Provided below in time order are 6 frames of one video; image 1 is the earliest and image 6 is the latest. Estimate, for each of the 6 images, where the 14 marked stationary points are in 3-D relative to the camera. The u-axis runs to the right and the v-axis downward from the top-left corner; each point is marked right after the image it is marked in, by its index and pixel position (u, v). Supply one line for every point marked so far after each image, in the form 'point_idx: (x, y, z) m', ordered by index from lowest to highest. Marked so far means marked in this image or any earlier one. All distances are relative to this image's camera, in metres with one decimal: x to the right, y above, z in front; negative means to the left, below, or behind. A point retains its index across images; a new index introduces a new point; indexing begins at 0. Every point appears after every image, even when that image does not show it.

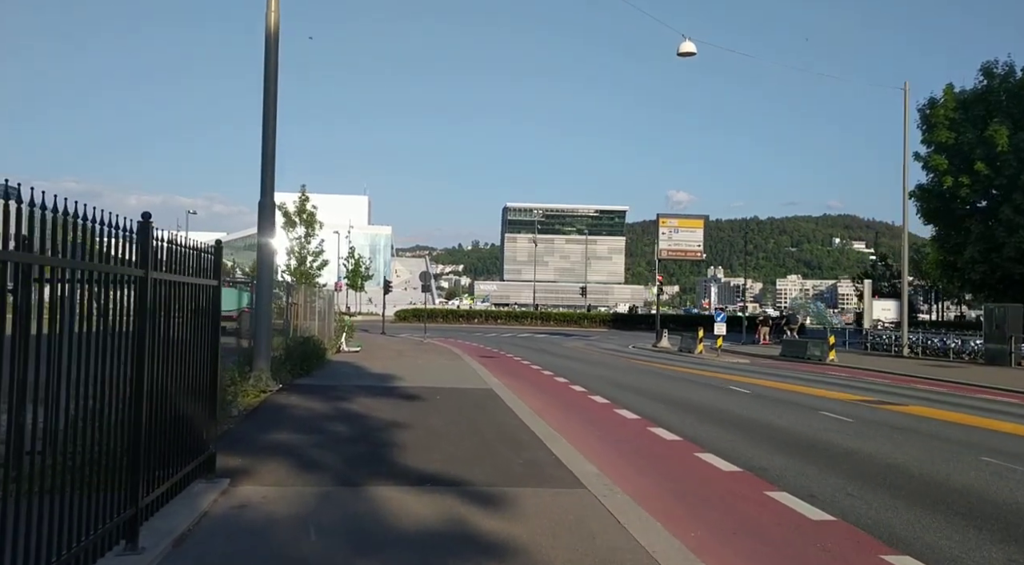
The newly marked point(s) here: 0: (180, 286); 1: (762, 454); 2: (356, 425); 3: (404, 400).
0: (-2.7, 0.0, +6.9) m
1: (+3.0, -2.1, +10.3) m
2: (-2.1, -1.9, +11.5) m
3: (-1.8, -2.0, +14.6) m
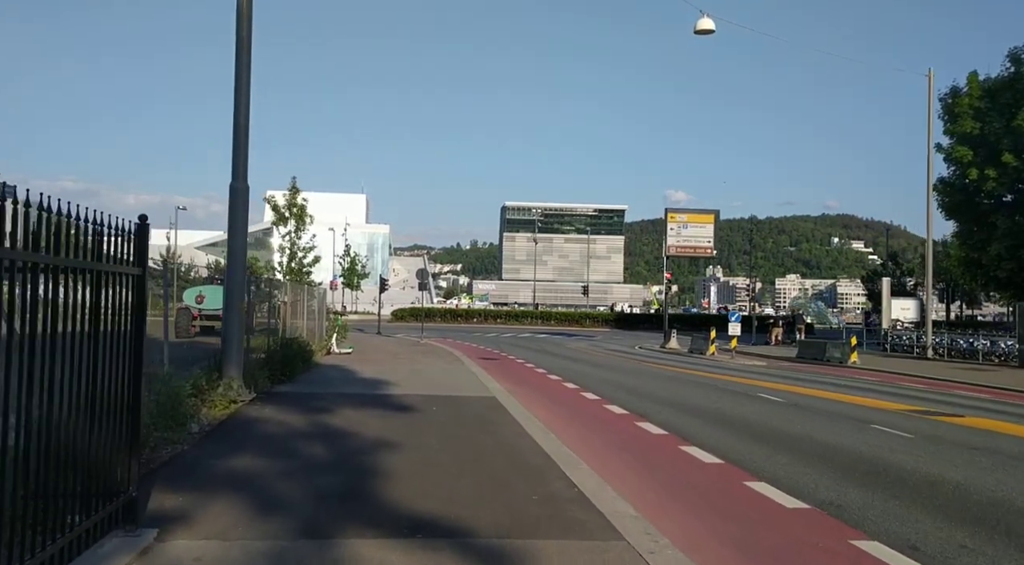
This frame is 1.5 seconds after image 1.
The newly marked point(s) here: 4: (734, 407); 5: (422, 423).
0: (-2.6, 0.0, +5.1) m
1: (+3.1, -2.0, +8.5) m
2: (-2.0, -1.8, +9.7) m
3: (-1.7, -1.9, +12.8) m
4: (+3.8, -2.1, +14.5) m
5: (-1.2, -1.9, +11.6) m
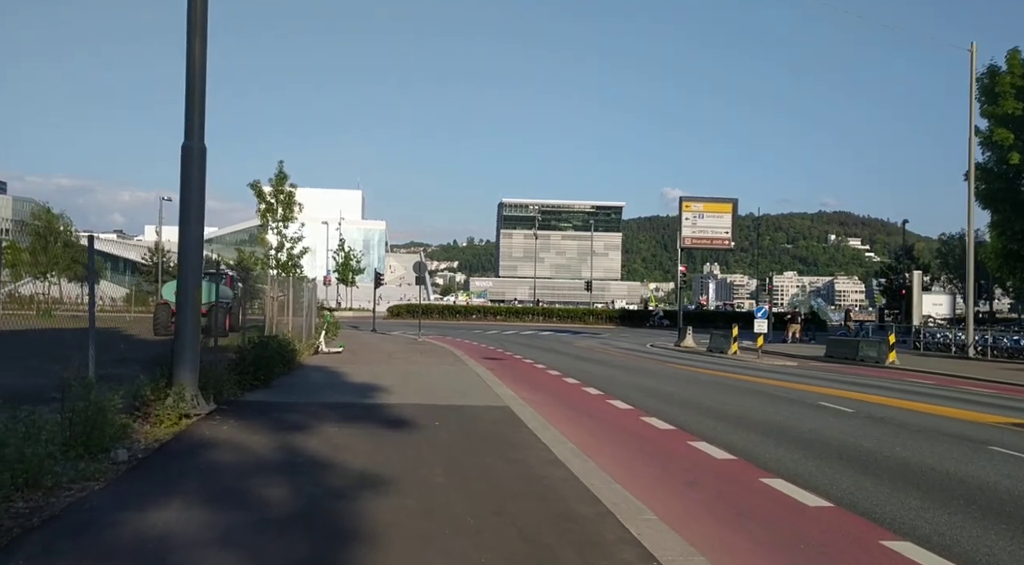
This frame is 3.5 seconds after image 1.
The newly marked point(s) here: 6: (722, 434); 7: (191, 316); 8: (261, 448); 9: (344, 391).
0: (-2.3, +0.2, +2.5) m
1: (+3.4, -1.8, +5.9) m
2: (-1.7, -1.7, +7.1) m
3: (-1.5, -1.7, +10.2) m
4: (+4.1, -1.9, +12.0) m
5: (-1.0, -1.7, +9.1) m
6: (+2.7, -1.9, +10.9) m
7: (-4.0, -0.4, +10.5) m
8: (-2.5, -1.7, +8.6) m
9: (-2.8, -1.8, +14.2) m
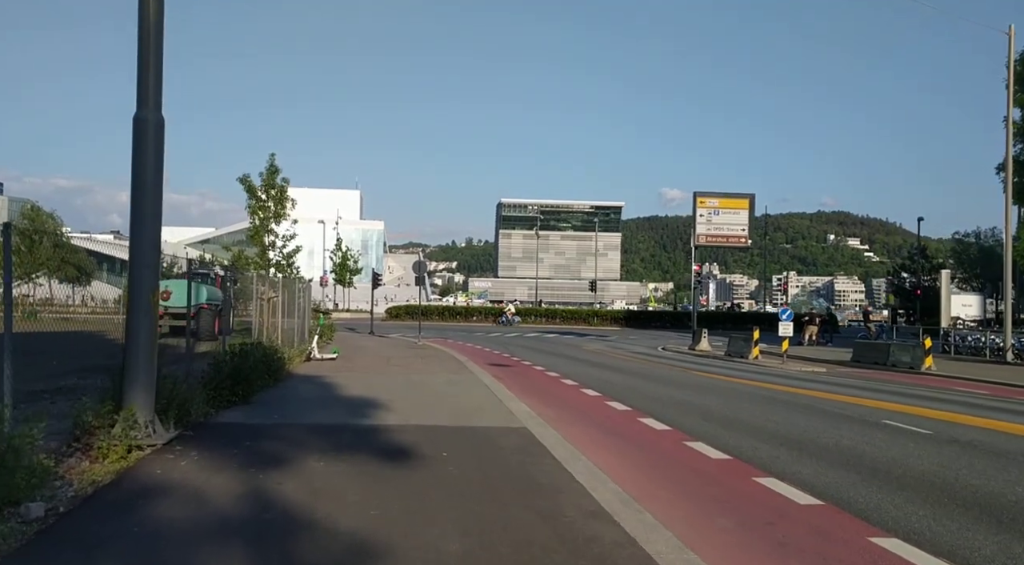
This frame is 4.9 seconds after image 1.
0: (-2.0, +0.2, +0.6) m
1: (+3.7, -1.8, +4.0) m
2: (-1.5, -1.7, +5.2) m
3: (-1.2, -1.8, +8.3) m
4: (+4.3, -1.9, +10.1) m
5: (-0.7, -1.7, +7.2) m
6: (+2.9, -1.9, +9.1) m
7: (-3.7, -0.4, +8.6) m
8: (-2.3, -1.7, +6.7) m
9: (-2.6, -1.8, +12.3) m
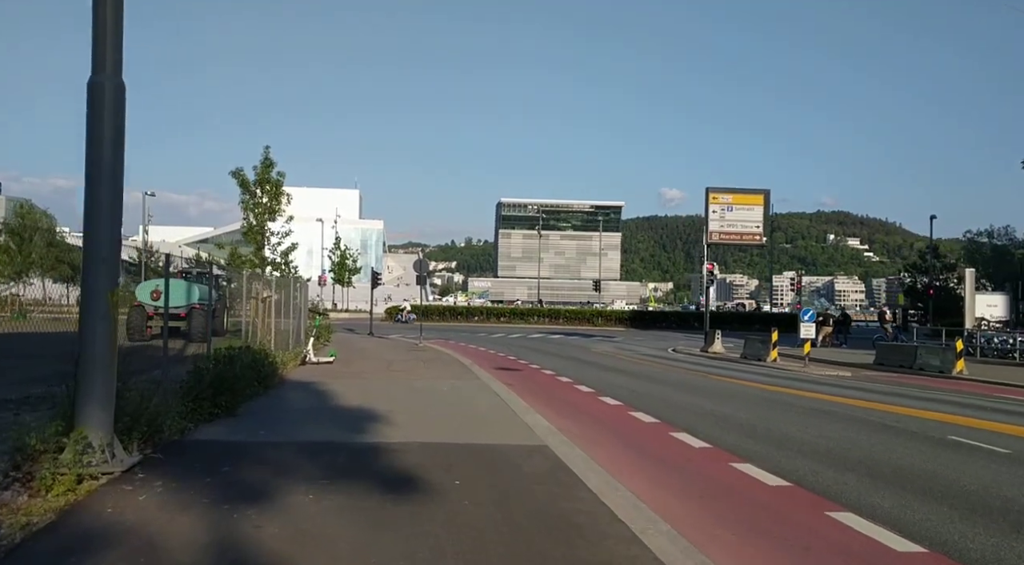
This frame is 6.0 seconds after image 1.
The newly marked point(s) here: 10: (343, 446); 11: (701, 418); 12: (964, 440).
0: (-1.8, +0.2, -0.8) m
1: (+3.9, -1.8, +2.7) m
2: (-1.2, -1.6, +3.9) m
3: (-1.0, -1.7, +7.0) m
4: (+4.5, -1.9, +8.8) m
5: (-0.5, -1.7, +5.8) m
6: (+3.1, -1.9, +7.7) m
7: (-3.5, -0.4, +7.3) m
8: (-2.1, -1.7, +5.4) m
9: (-2.3, -1.8, +11.0) m
10: (-1.8, -1.8, +9.2) m
11: (+2.8, -2.0, +12.7) m
12: (+5.6, -1.9, +10.5) m
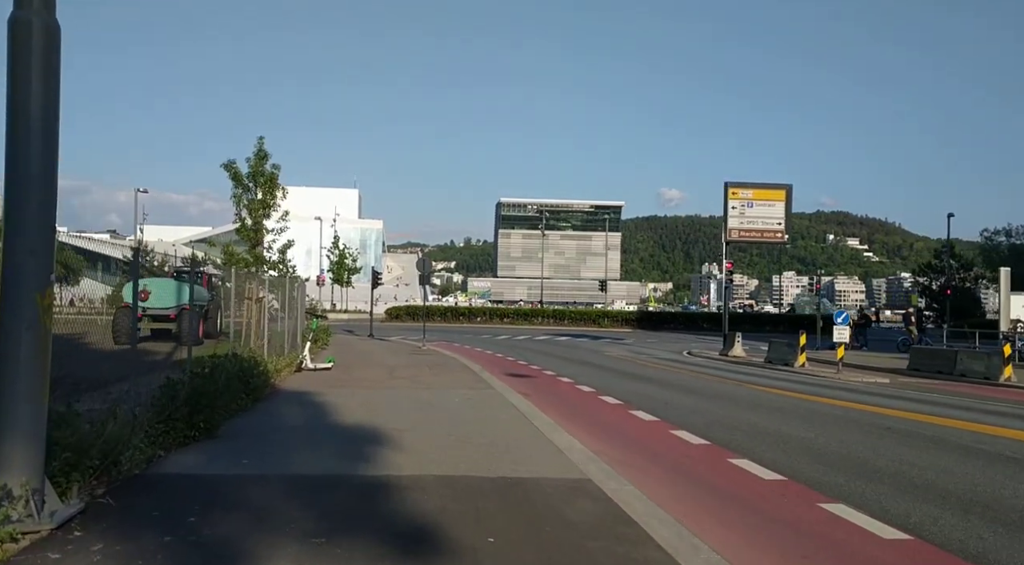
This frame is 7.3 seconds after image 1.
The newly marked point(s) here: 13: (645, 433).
0: (-1.5, +0.2, -2.5) m
1: (+4.2, -1.8, +1.0) m
2: (-0.9, -1.6, +2.2) m
3: (-0.7, -1.7, +5.3) m
4: (+4.9, -1.9, +7.1) m
5: (-0.2, -1.7, +4.1) m
6: (+3.5, -1.9, +6.0) m
7: (-3.2, -0.4, +5.6) m
8: (-1.7, -1.6, +3.7) m
9: (-2.0, -1.8, +9.2) m
10: (-1.5, -1.8, +7.5) m
11: (+3.2, -2.0, +11.0) m
12: (+5.9, -1.9, +8.8) m
13: (+1.8, -2.0, +11.3) m
